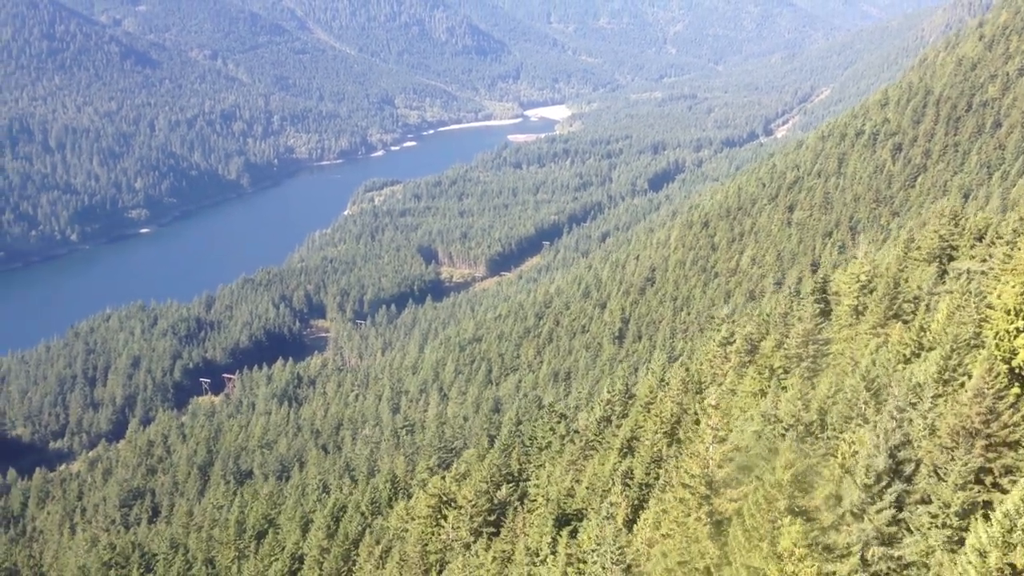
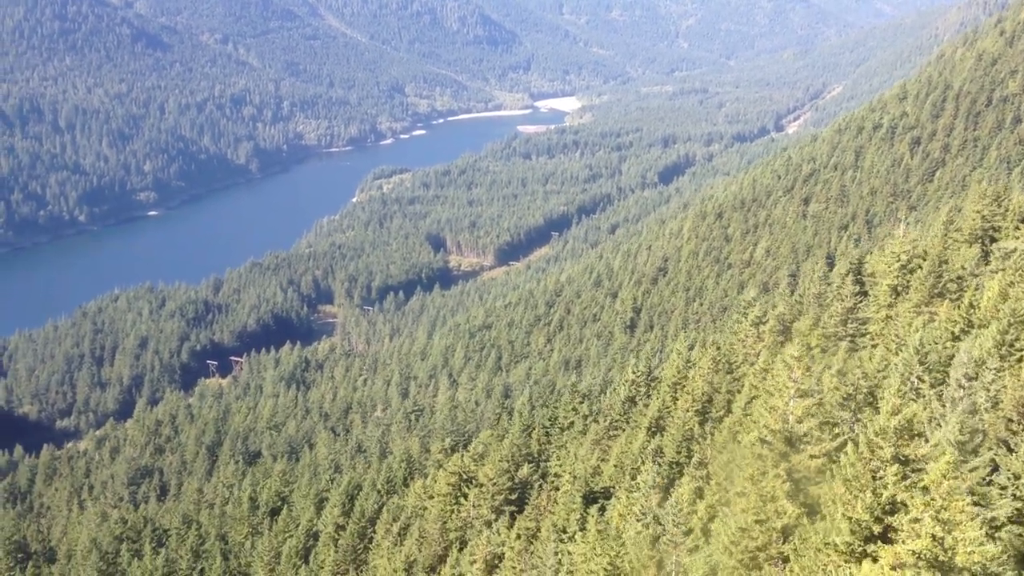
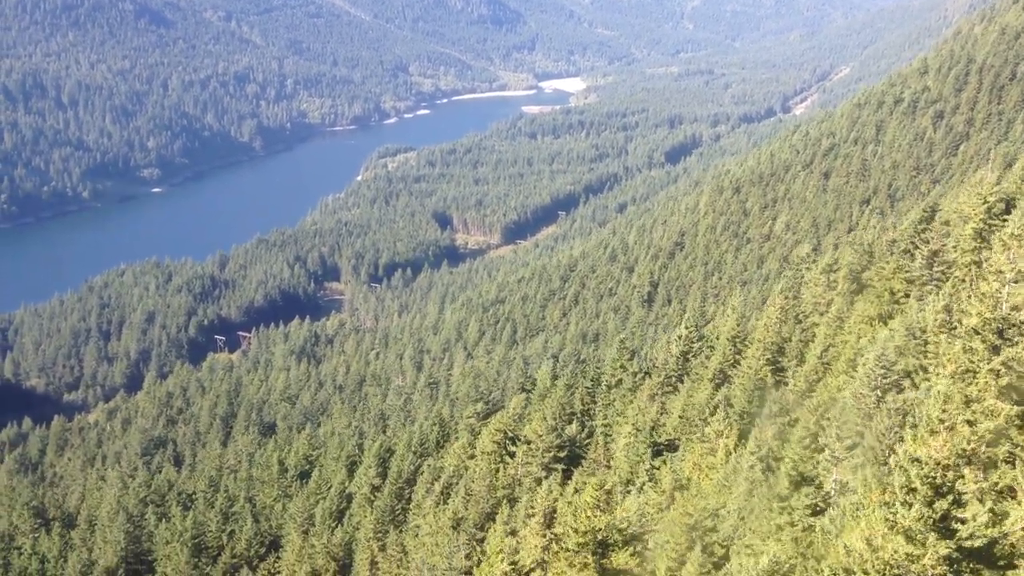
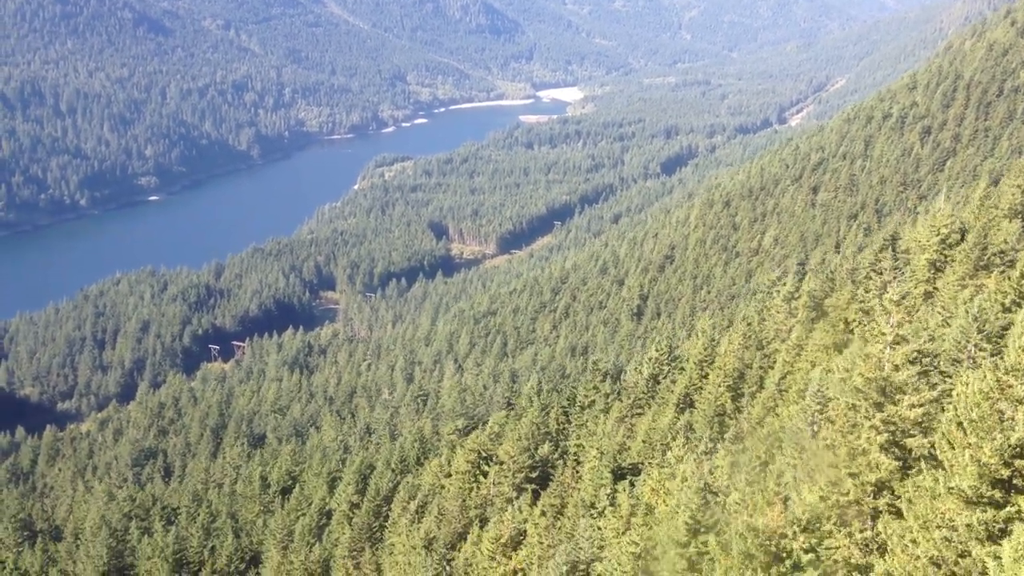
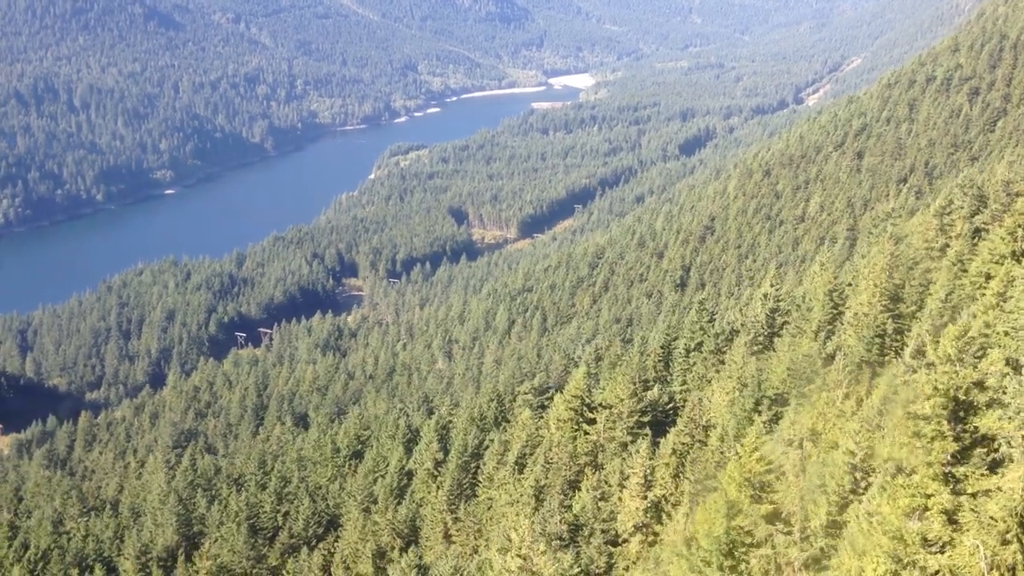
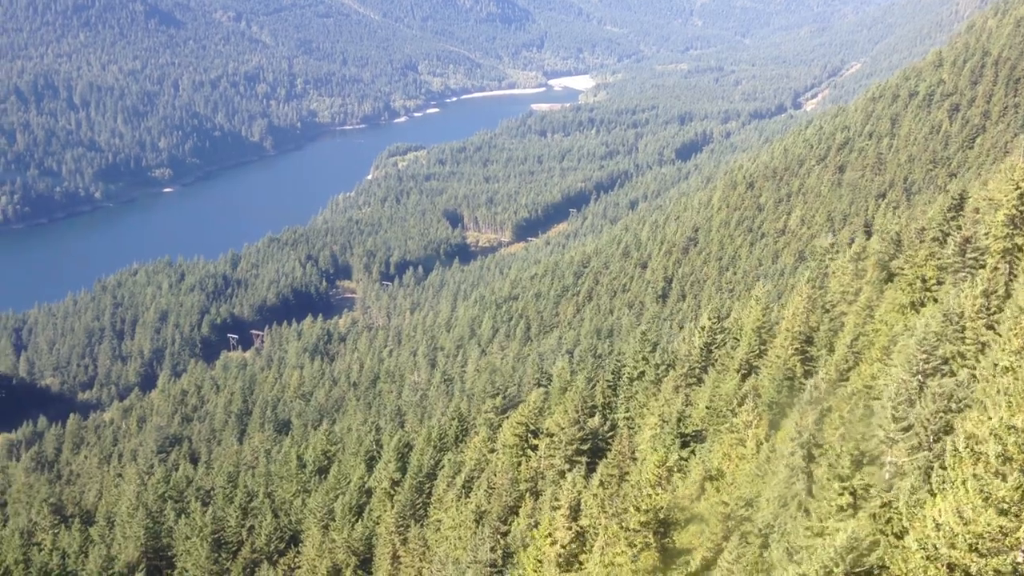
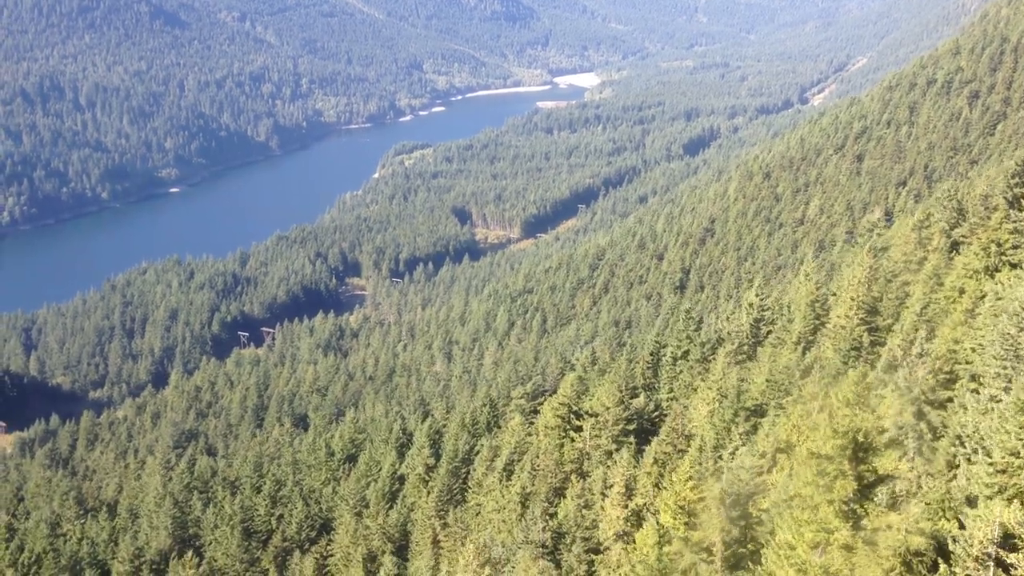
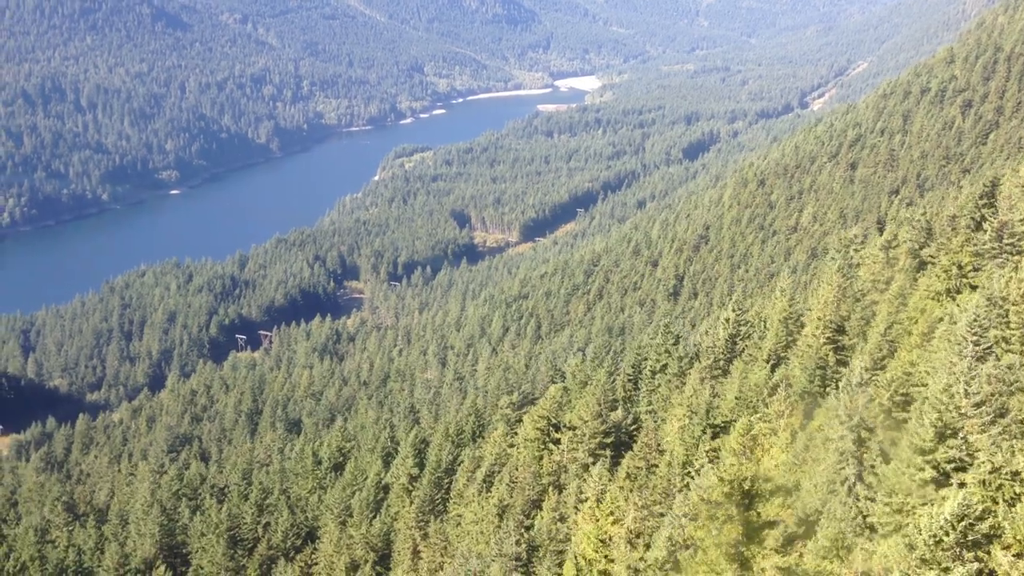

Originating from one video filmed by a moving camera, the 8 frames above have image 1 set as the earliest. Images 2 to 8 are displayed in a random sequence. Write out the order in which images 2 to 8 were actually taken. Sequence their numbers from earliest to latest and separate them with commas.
2, 4, 3, 6, 8, 7, 5
